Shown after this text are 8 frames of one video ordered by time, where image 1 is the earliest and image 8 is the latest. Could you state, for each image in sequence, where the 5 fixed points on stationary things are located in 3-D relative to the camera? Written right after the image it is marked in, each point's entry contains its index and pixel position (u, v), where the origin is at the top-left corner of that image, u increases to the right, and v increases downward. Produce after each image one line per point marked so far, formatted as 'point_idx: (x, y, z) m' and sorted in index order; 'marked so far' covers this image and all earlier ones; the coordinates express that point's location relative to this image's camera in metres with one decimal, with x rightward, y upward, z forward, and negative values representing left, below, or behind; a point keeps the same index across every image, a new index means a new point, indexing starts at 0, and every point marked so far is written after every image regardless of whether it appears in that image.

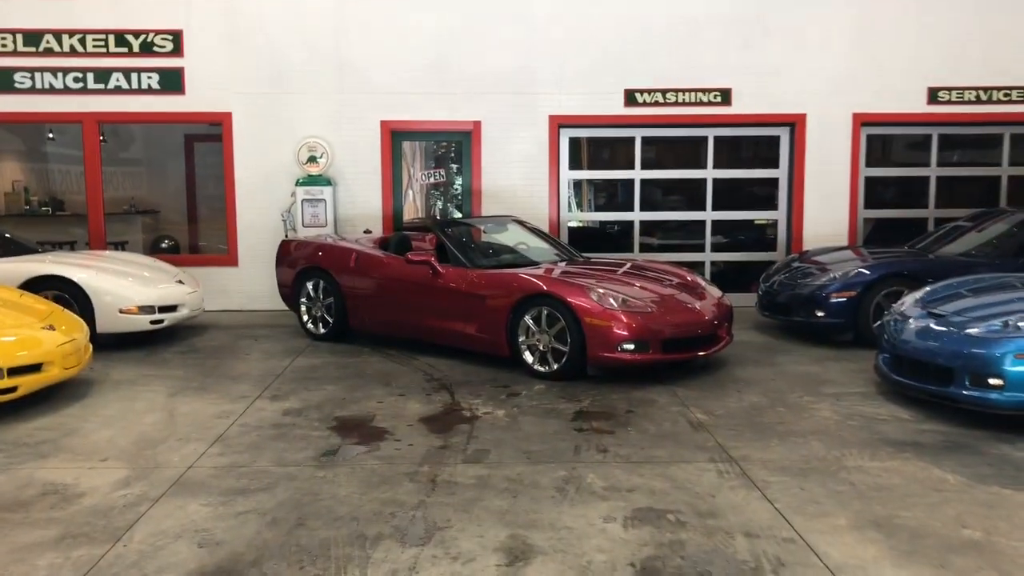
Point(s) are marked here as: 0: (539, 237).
0: (+0.2, +0.4, +8.2) m
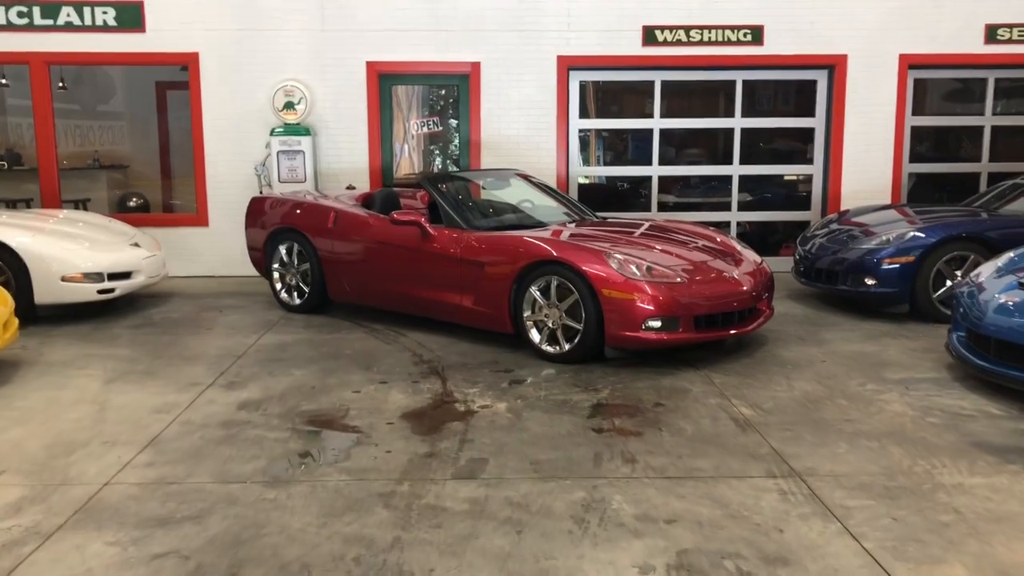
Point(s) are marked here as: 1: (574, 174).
0: (+0.2, +0.7, +7.2) m
1: (+0.5, +1.1, +9.0) m
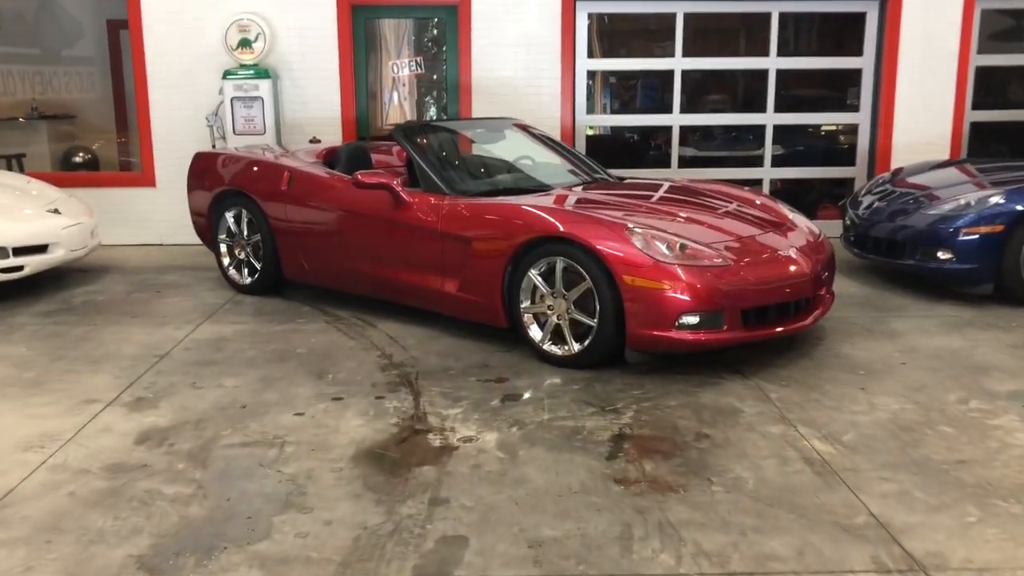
0: (+0.2, +0.9, +5.9) m
1: (+0.5, +1.3, +7.8) m
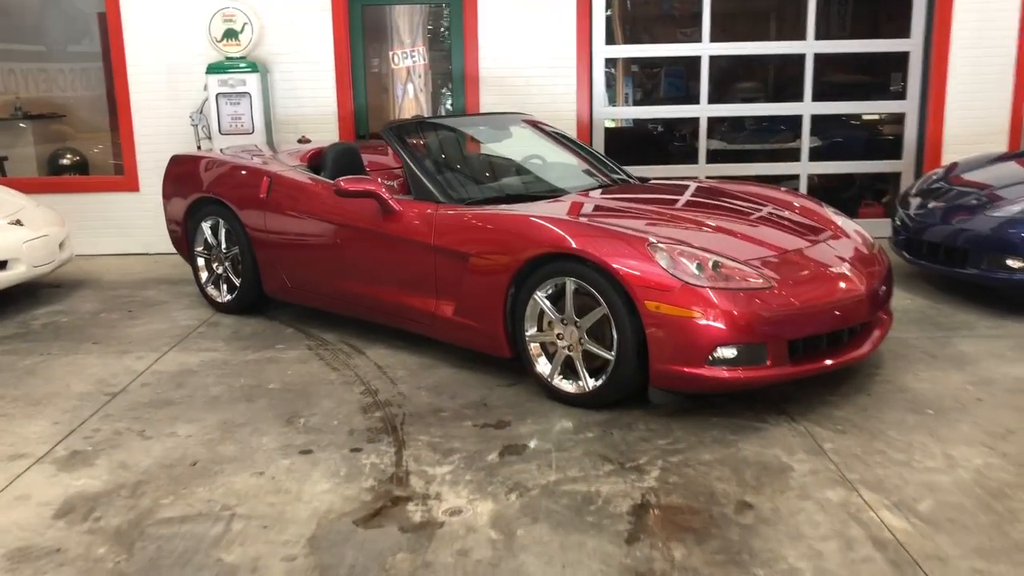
0: (+0.3, +0.8, +5.3) m
1: (+0.6, +1.3, +7.1) m
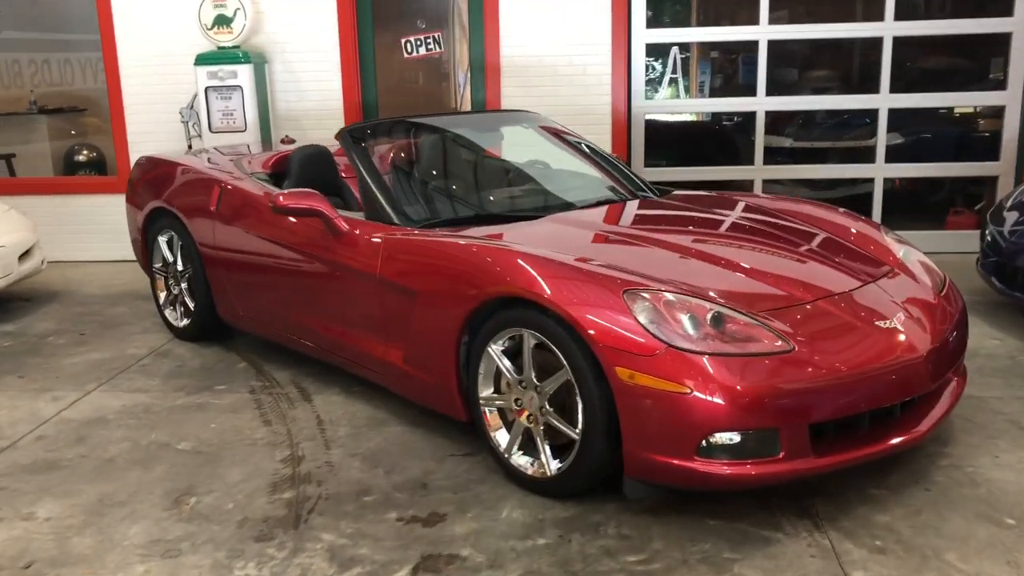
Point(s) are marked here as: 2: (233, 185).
0: (+0.3, +0.6, +4.4) m
1: (+0.8, +1.1, +6.3) m
2: (-1.2, +0.4, +4.1) m
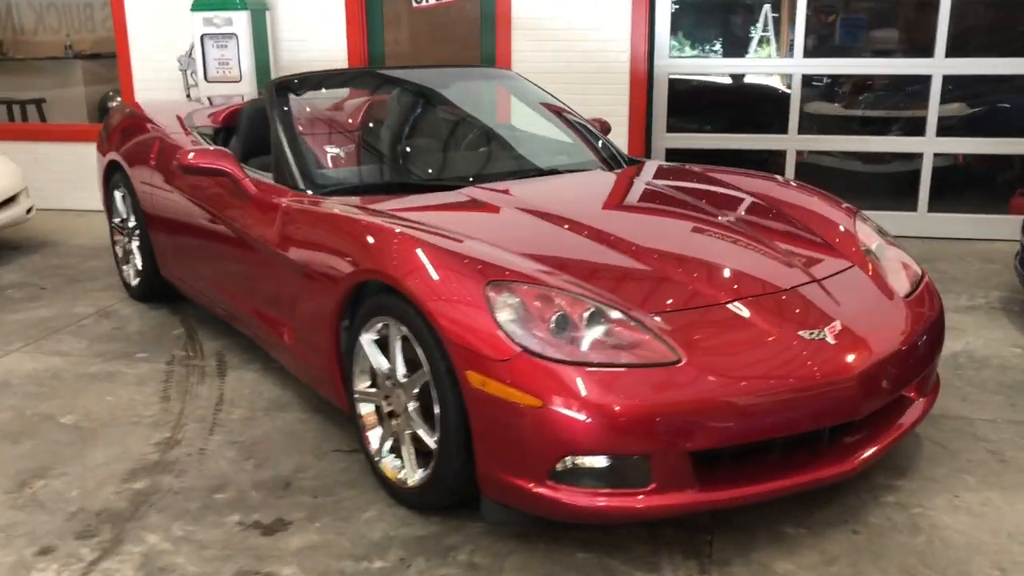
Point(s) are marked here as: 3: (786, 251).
0: (+0.1, +0.7, +4.0) m
1: (+0.9, +1.3, +5.8) m
2: (-1.3, +0.6, +3.8) m
3: (+0.8, +0.1, +2.7) m
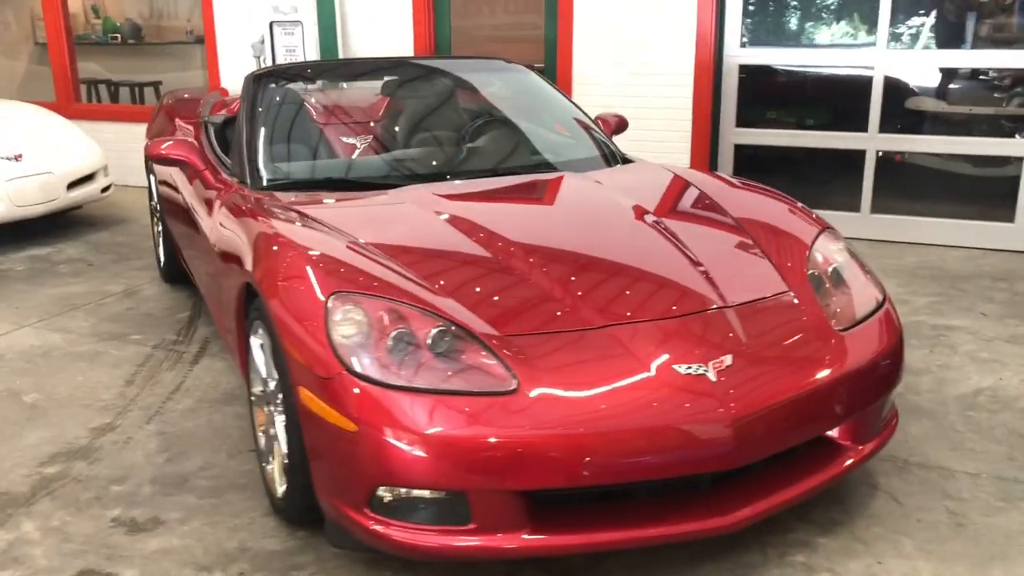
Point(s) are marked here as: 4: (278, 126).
0: (+0.2, +0.7, +3.8) m
1: (+1.2, +1.3, +5.4) m
2: (-1.3, +0.6, +3.9) m
3: (+0.5, 0.0, +2.5) m
4: (-0.7, +0.5, +3.4) m
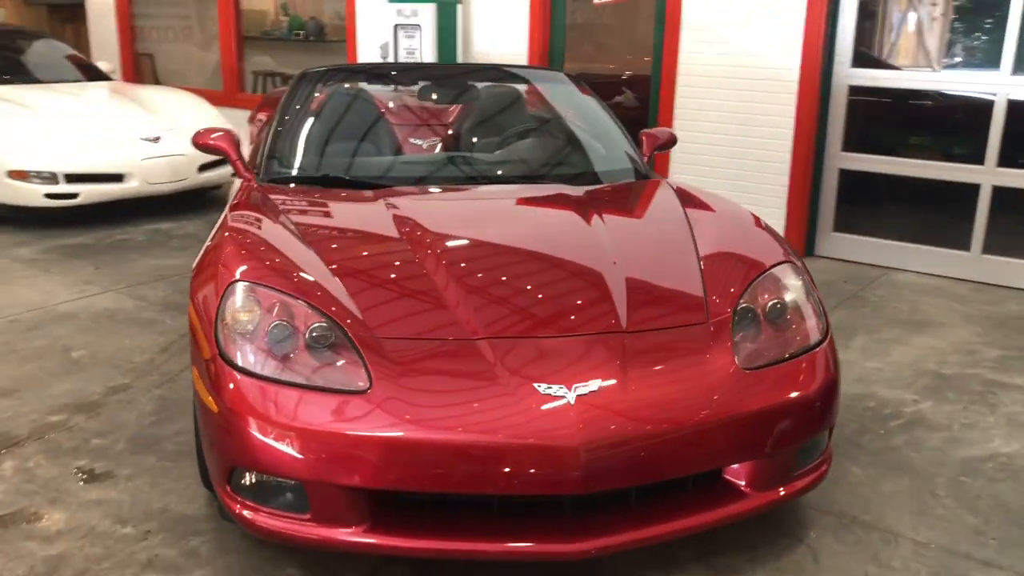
0: (+0.4, +0.7, +3.8) m
1: (+1.8, +1.1, +5.1) m
2: (-1.1, +0.7, +4.2) m
3: (+0.3, 0.0, +2.4) m
4: (-0.6, +0.6, +3.5) m
